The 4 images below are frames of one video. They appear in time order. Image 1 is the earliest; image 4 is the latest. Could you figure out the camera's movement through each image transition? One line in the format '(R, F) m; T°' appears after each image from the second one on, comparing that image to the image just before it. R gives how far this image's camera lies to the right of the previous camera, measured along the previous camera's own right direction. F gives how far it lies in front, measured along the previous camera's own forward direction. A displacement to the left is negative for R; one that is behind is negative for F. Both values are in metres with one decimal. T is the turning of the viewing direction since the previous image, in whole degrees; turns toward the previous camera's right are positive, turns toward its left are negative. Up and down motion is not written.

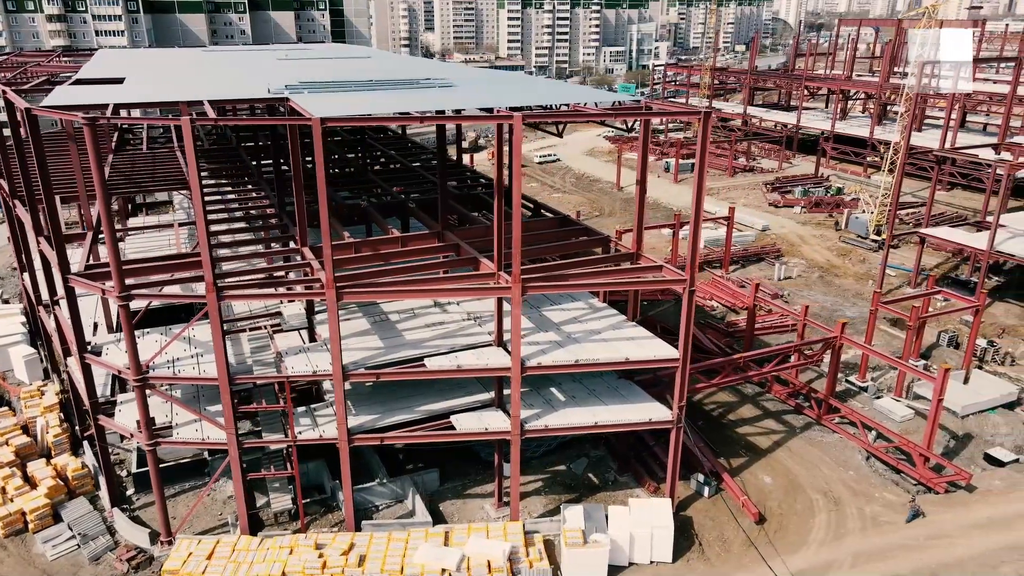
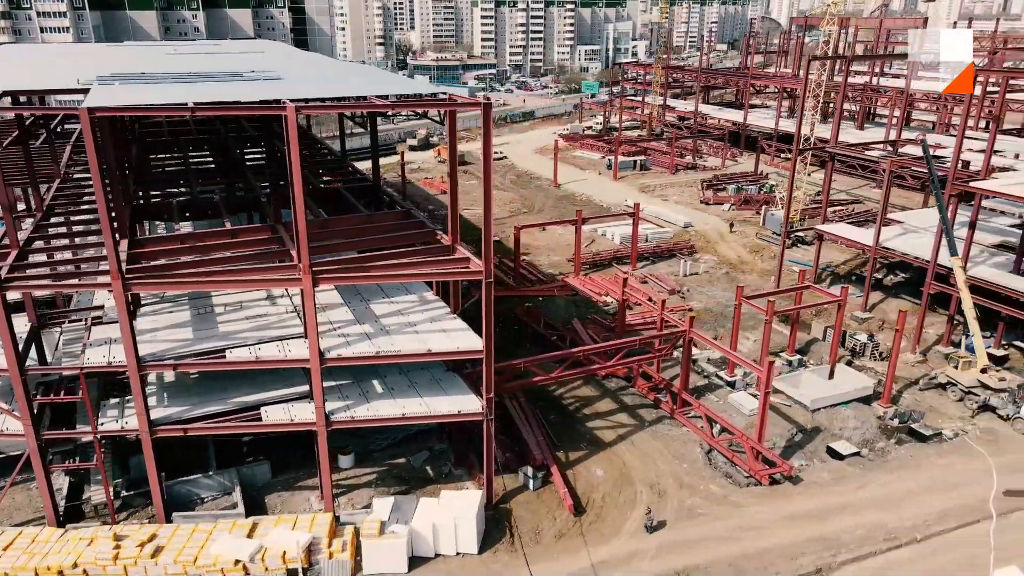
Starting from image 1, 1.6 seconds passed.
(+3.3, 0.0) m; 0°
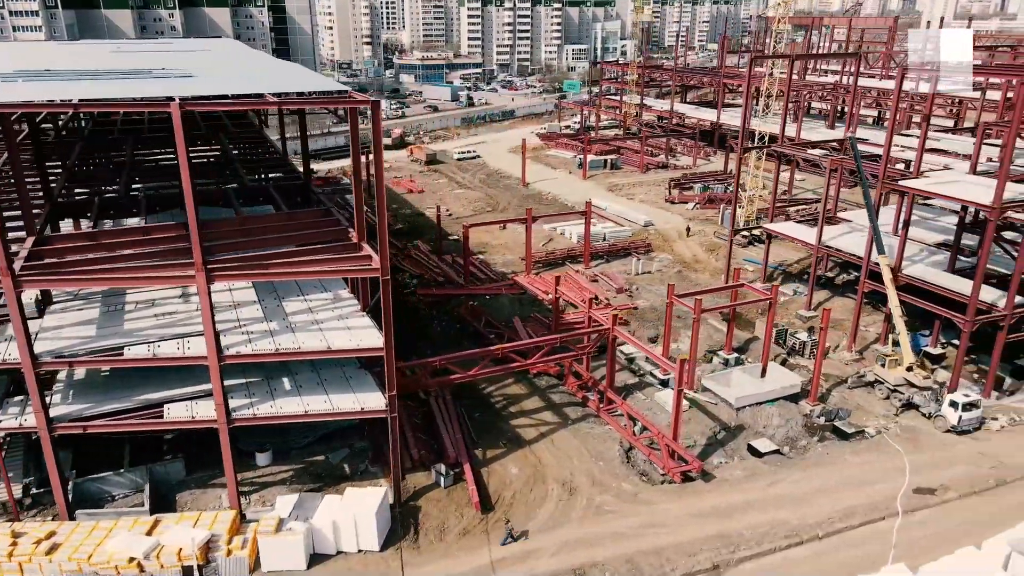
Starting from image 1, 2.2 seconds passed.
(+1.7, 0.0) m; 0°
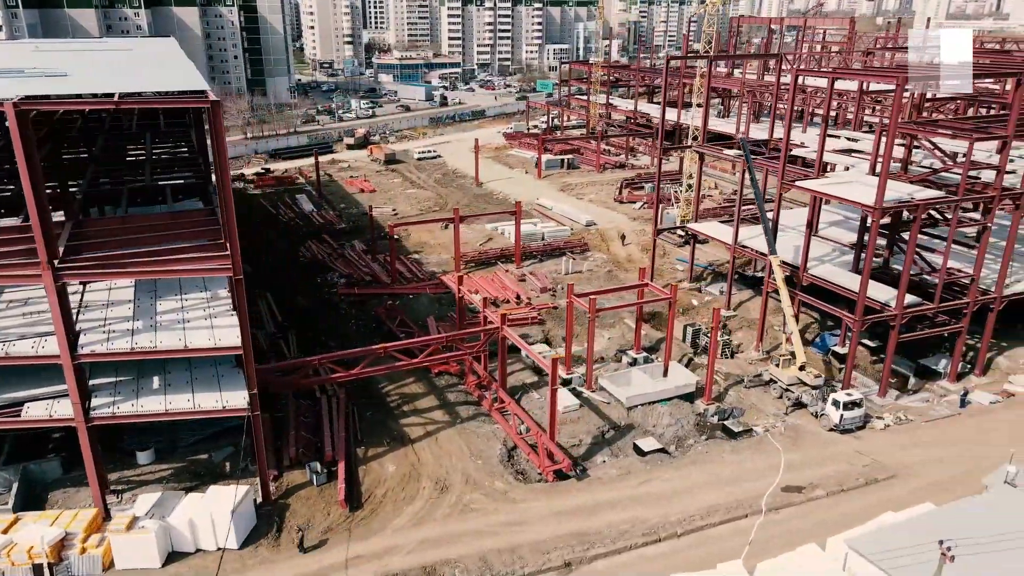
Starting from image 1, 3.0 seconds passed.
(+2.4, -0.1) m; 0°
